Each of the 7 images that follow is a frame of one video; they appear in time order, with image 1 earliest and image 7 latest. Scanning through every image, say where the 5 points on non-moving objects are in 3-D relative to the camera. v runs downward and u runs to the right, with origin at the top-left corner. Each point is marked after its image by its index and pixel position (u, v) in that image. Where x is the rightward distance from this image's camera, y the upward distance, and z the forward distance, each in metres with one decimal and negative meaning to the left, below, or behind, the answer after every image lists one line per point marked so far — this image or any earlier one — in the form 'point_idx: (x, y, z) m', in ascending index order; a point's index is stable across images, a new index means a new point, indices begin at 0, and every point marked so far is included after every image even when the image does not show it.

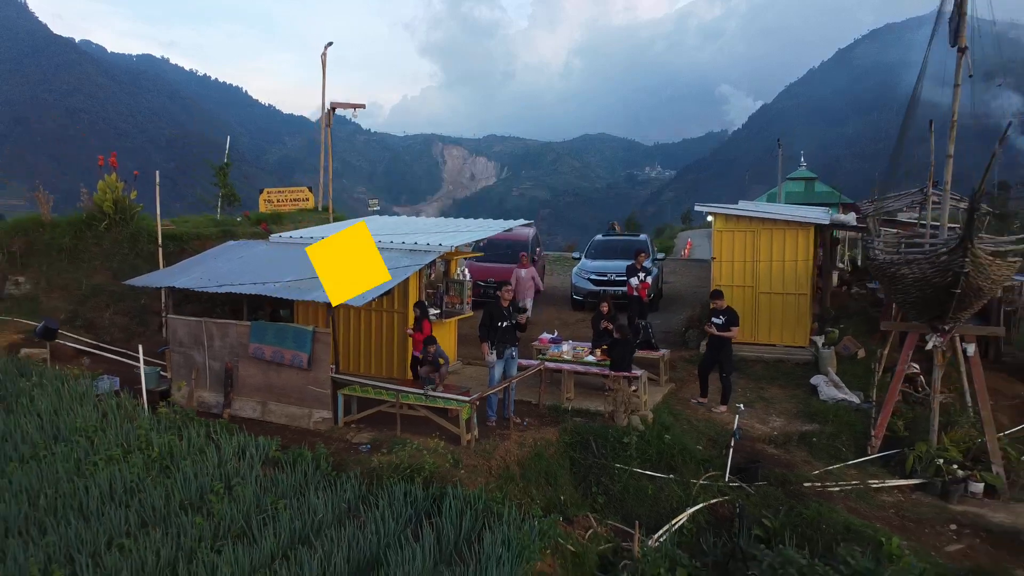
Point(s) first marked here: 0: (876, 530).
0: (+2.0, -1.3, +3.1) m
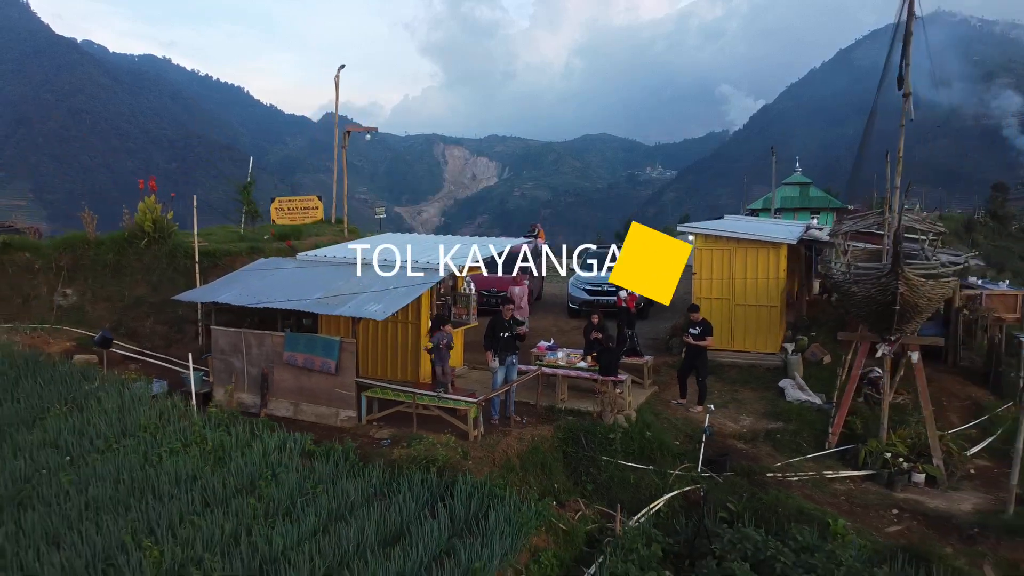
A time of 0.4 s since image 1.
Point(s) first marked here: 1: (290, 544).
0: (+2.0, -1.4, +3.6) m
1: (-1.1, -1.3, +2.8) m
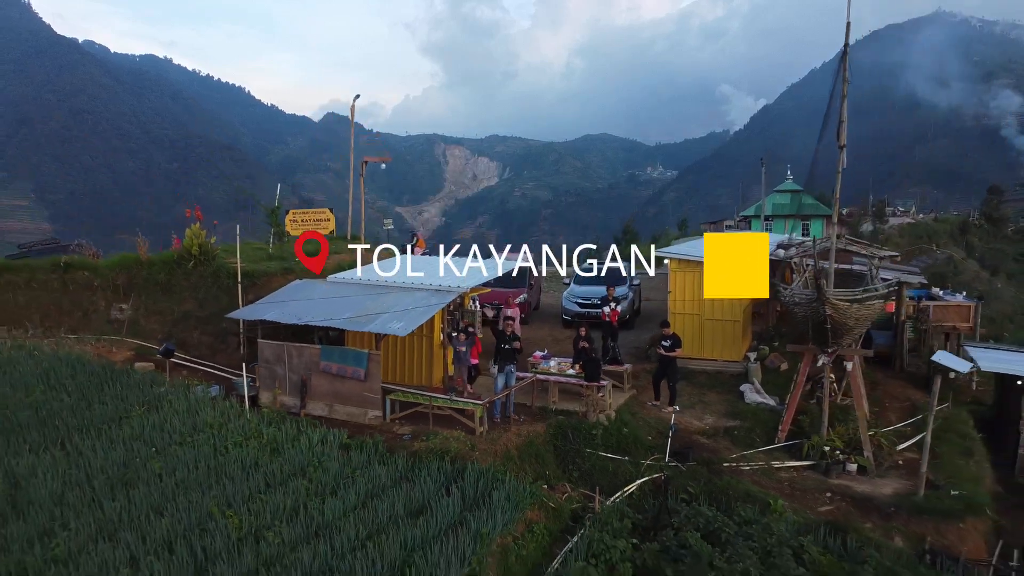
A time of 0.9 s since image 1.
0: (+2.0, -1.6, +4.4) m
1: (-1.1, -1.5, +3.6) m
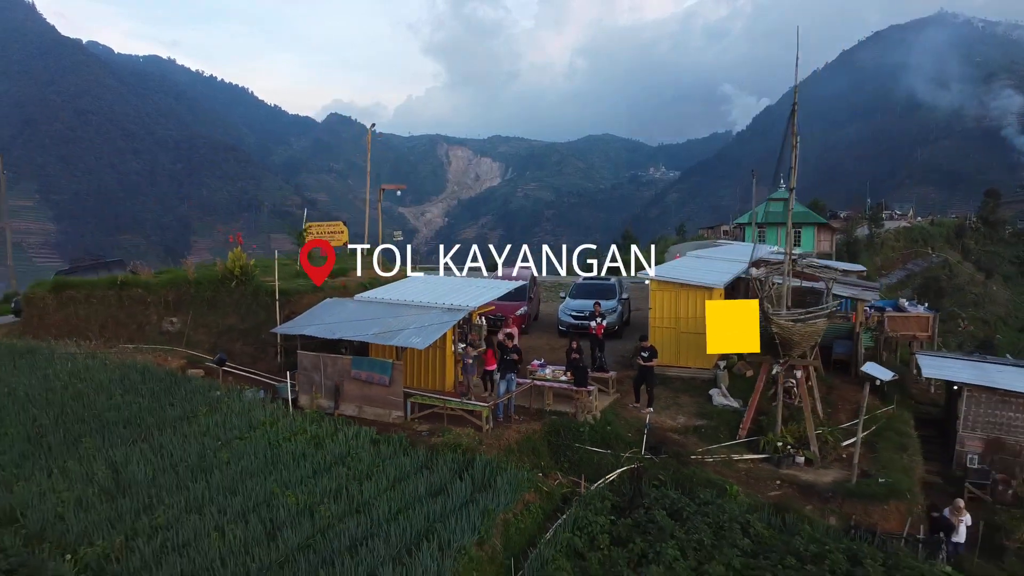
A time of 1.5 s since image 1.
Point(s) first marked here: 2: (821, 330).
0: (+2.0, -1.8, +5.3) m
1: (-1.1, -1.7, +4.5) m
2: (+3.0, -0.4, +5.6) m
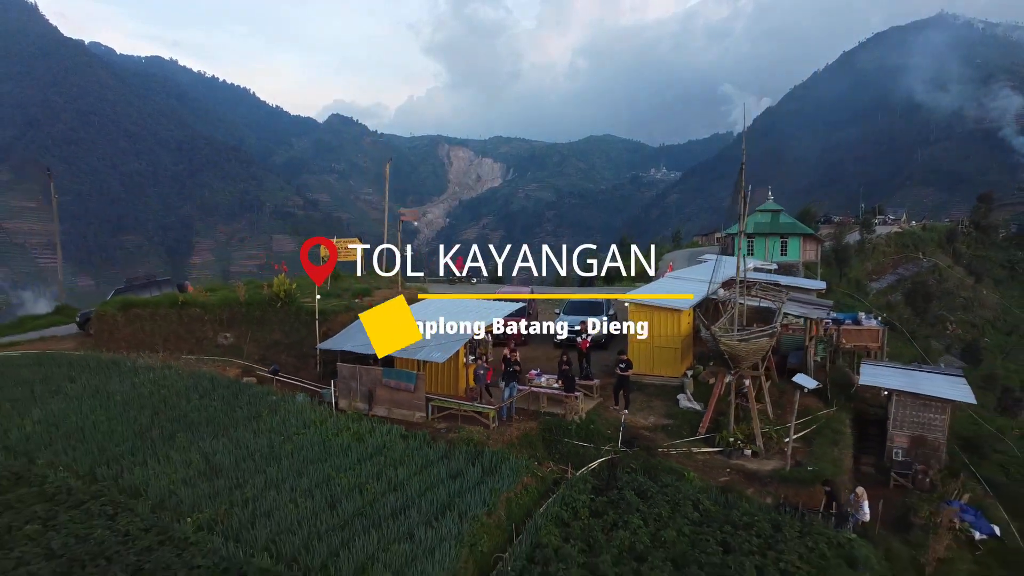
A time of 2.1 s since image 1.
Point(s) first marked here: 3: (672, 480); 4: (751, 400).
0: (+2.0, -2.1, +6.6) m
1: (-1.1, -2.0, +5.8) m
2: (+3.0, -0.7, +6.9) m
3: (+1.8, -2.1, +6.3) m
4: (+3.0, -1.4, +7.1) m
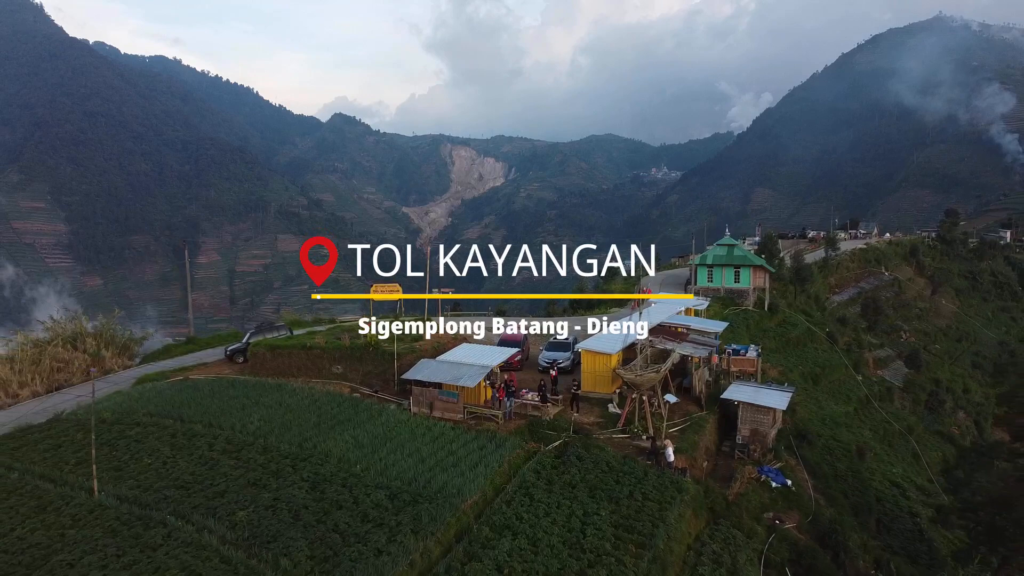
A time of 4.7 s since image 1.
0: (+2.0, -3.3, +12.0) m
1: (-1.1, -3.2, +11.3) m
2: (+3.0, -2.0, +12.3) m
3: (+1.8, -3.3, +11.7) m
4: (+3.0, -2.6, +12.5) m
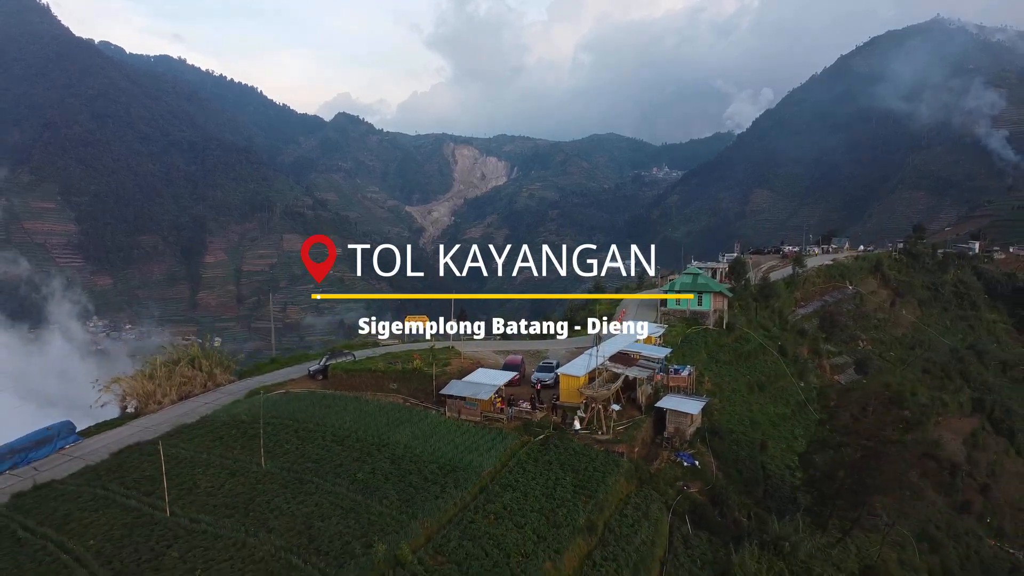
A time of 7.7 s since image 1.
0: (+2.0, -4.9, +18.5) m
1: (-1.1, -4.7, +17.7) m
2: (+3.0, -3.5, +18.7) m
3: (+1.8, -4.9, +18.2) m
4: (+3.0, -4.2, +18.9) m
